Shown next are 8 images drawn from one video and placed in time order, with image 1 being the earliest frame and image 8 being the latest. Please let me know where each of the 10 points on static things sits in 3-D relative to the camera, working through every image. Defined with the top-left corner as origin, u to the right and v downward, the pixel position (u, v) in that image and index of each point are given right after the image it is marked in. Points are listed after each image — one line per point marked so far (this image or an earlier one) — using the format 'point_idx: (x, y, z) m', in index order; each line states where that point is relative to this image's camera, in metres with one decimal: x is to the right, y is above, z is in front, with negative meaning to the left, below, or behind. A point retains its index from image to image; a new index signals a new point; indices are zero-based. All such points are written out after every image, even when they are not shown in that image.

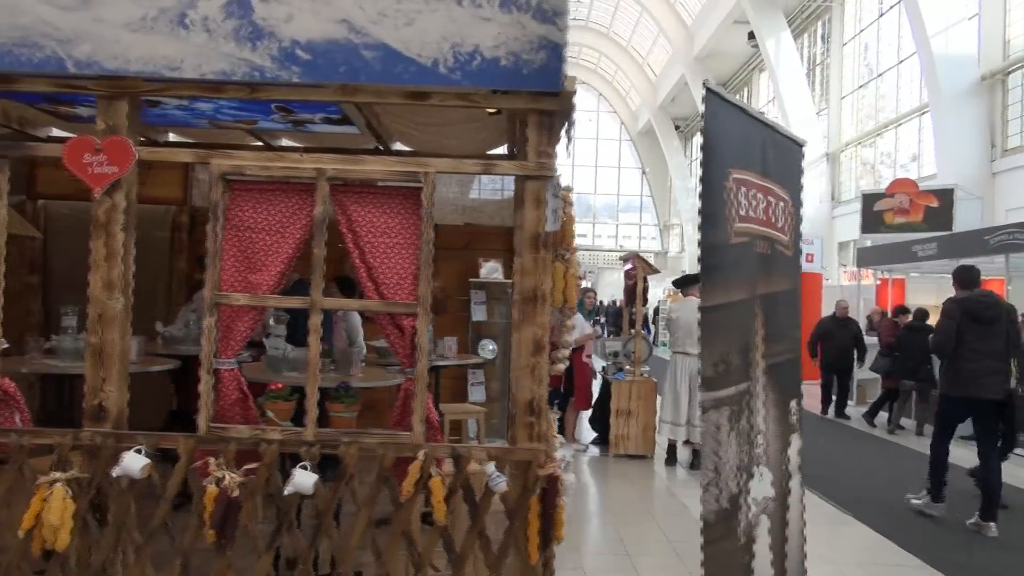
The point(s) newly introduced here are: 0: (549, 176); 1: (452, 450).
0: (+0.2, +0.5, +3.9) m
1: (-0.3, -0.8, +3.8) m
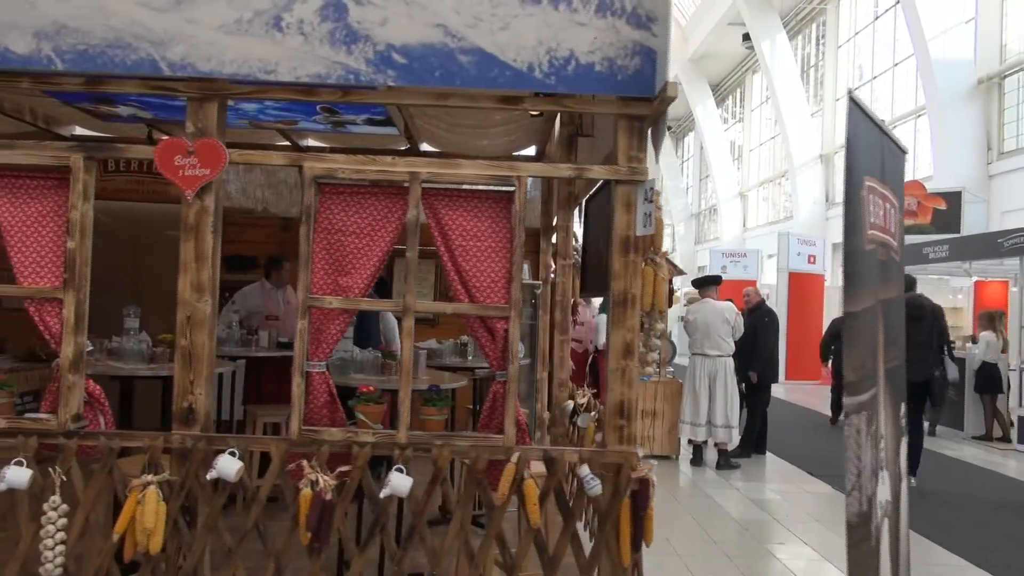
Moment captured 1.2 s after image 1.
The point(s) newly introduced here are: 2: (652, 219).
0: (+0.6, +0.5, +3.9) m
1: (+0.2, -0.8, +3.8) m
2: (+0.6, +0.3, +3.8) m
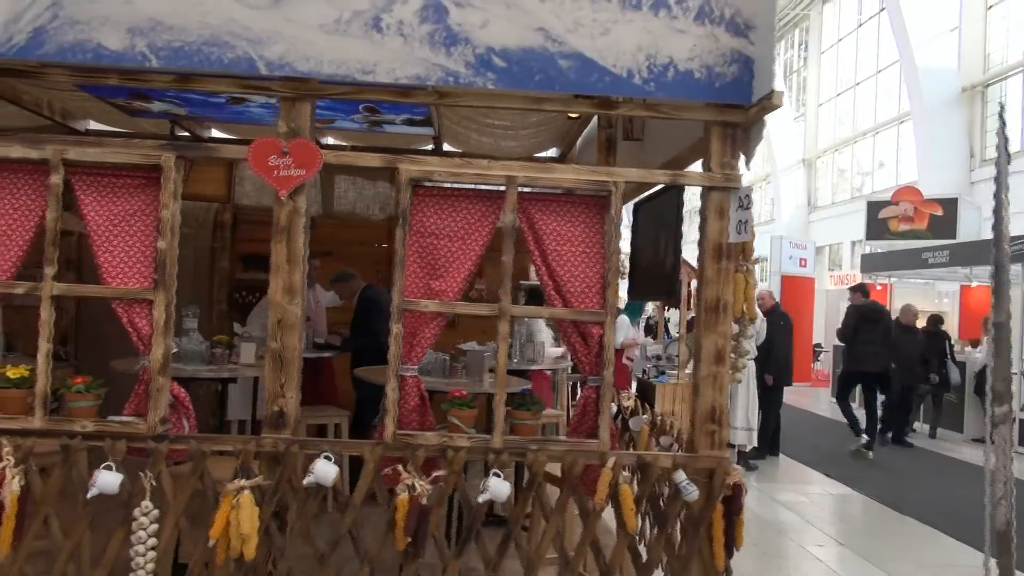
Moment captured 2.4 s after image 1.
0: (+1.1, +0.5, +3.9) m
1: (+0.6, -0.8, +3.8) m
2: (+1.1, +0.3, +3.8) m
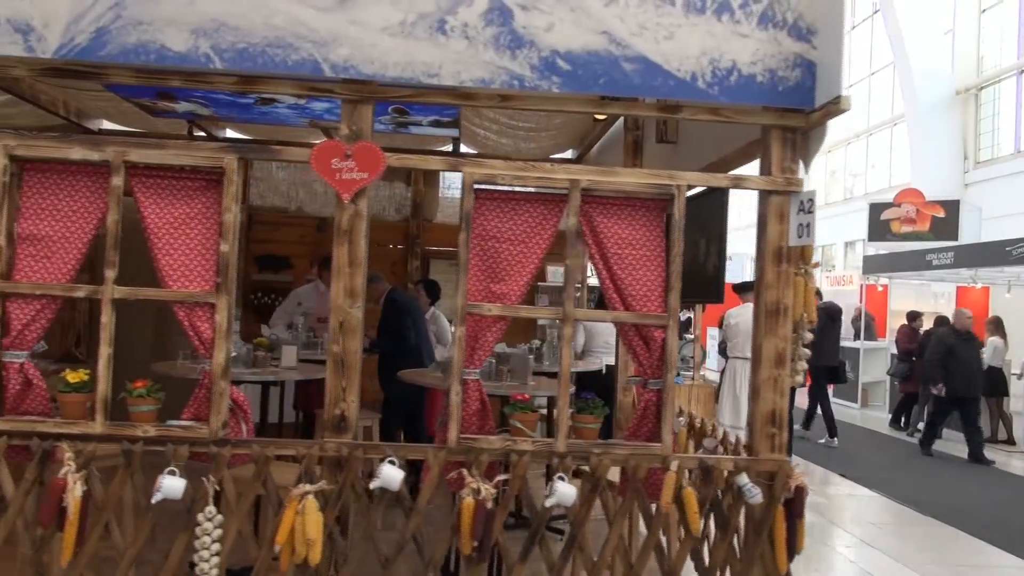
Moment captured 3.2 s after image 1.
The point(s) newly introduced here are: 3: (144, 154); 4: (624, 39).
0: (+1.4, +0.5, +3.9) m
1: (+0.9, -0.8, +3.8) m
2: (+1.4, +0.3, +3.8) m
3: (-1.7, +0.6, +3.7) m
4: (+0.5, +1.2, +3.8) m
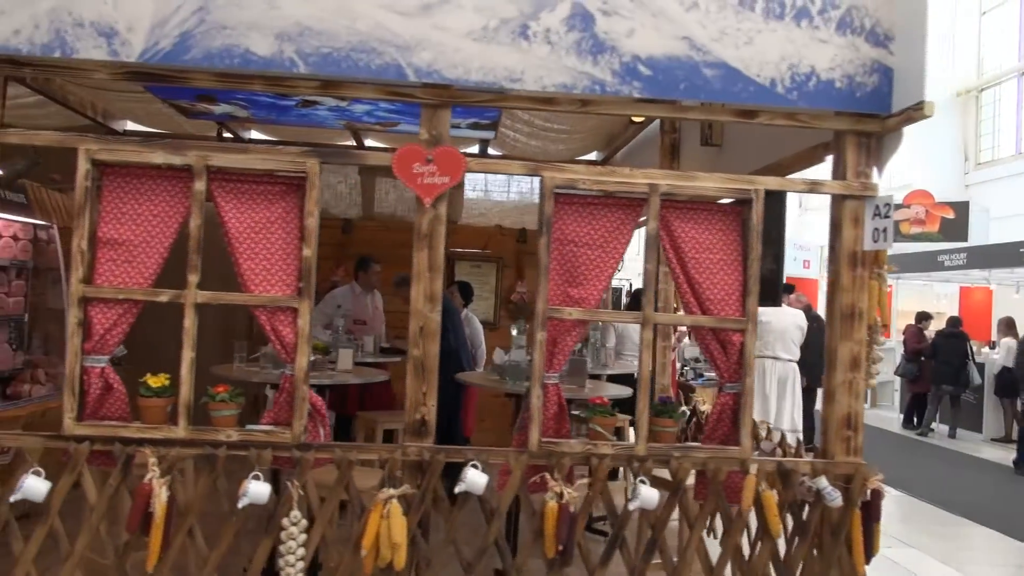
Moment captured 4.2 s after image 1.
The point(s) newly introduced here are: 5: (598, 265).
0: (+1.8, +0.5, +3.9) m
1: (+1.3, -0.9, +3.8) m
2: (+1.8, +0.3, +3.8) m
3: (-1.3, +0.6, +3.7) m
4: (+0.9, +1.2, +3.8) m
5: (+0.4, +0.1, +3.9) m
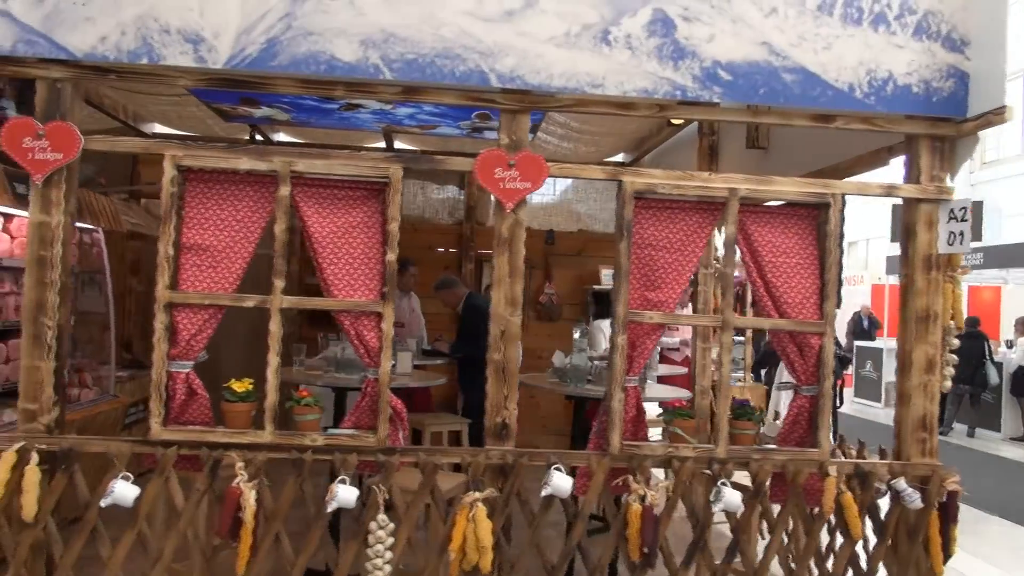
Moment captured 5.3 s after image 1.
0: (+2.2, +0.4, +4.0) m
1: (+1.7, -0.9, +3.9) m
2: (+2.2, +0.2, +3.9) m
3: (-0.9, +0.6, +3.7) m
4: (+1.3, +1.1, +3.8) m
5: (+0.8, +0.1, +3.9) m
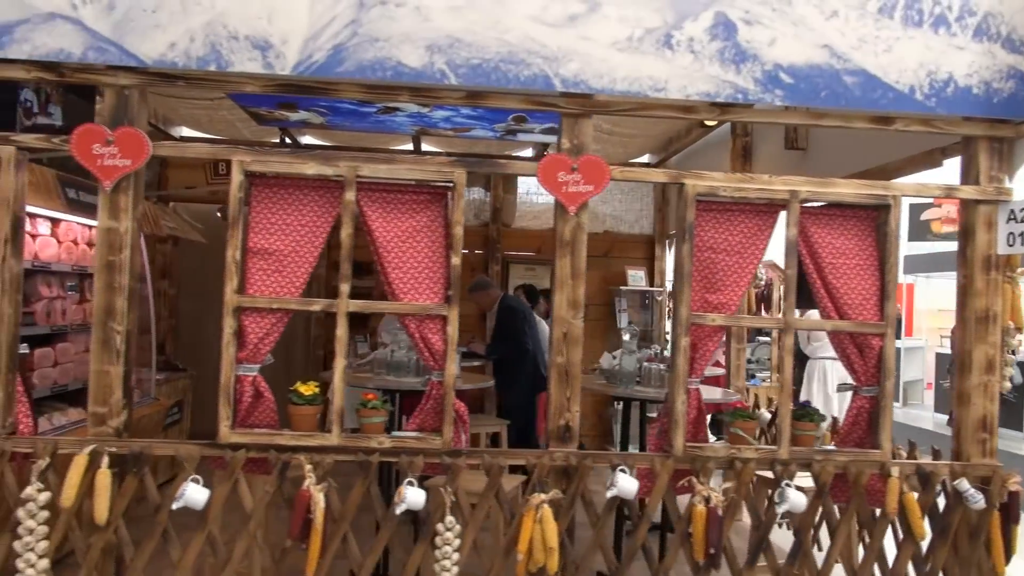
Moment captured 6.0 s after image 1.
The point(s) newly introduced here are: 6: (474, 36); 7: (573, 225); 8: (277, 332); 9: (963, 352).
0: (+2.5, +0.4, +4.0) m
1: (+2.0, -0.9, +3.9) m
2: (+2.5, +0.2, +3.9) m
3: (-0.6, +0.6, +3.7) m
4: (+1.6, +1.1, +3.8) m
5: (+1.1, +0.1, +3.9) m
6: (-0.2, +1.2, +3.7) m
7: (+0.3, +0.3, +3.9) m
8: (-1.1, -0.2, +3.8) m
9: (+2.3, -0.3, +4.1) m
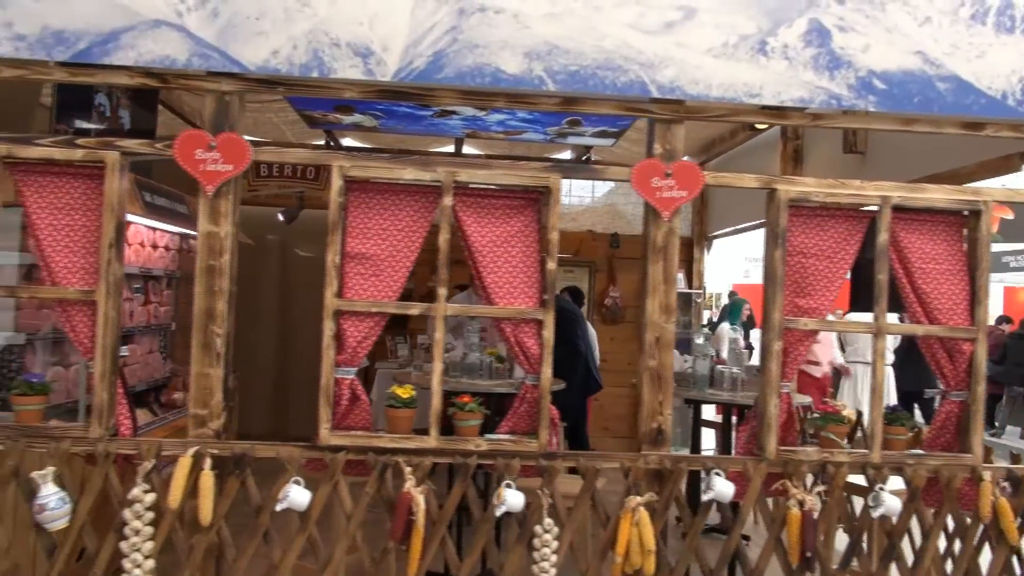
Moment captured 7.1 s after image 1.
0: (+2.9, +0.4, +4.0) m
1: (+2.5, -0.9, +3.9) m
2: (+3.0, +0.2, +3.9) m
3: (-0.2, +0.5, +3.8) m
4: (+2.1, +1.1, +3.8) m
5: (+1.6, +0.1, +3.9) m
6: (+0.3, +1.2, +3.7) m
7: (+0.8, +0.3, +3.9) m
8: (-0.7, -0.2, +3.8) m
9: (+2.8, -0.4, +4.1) m
